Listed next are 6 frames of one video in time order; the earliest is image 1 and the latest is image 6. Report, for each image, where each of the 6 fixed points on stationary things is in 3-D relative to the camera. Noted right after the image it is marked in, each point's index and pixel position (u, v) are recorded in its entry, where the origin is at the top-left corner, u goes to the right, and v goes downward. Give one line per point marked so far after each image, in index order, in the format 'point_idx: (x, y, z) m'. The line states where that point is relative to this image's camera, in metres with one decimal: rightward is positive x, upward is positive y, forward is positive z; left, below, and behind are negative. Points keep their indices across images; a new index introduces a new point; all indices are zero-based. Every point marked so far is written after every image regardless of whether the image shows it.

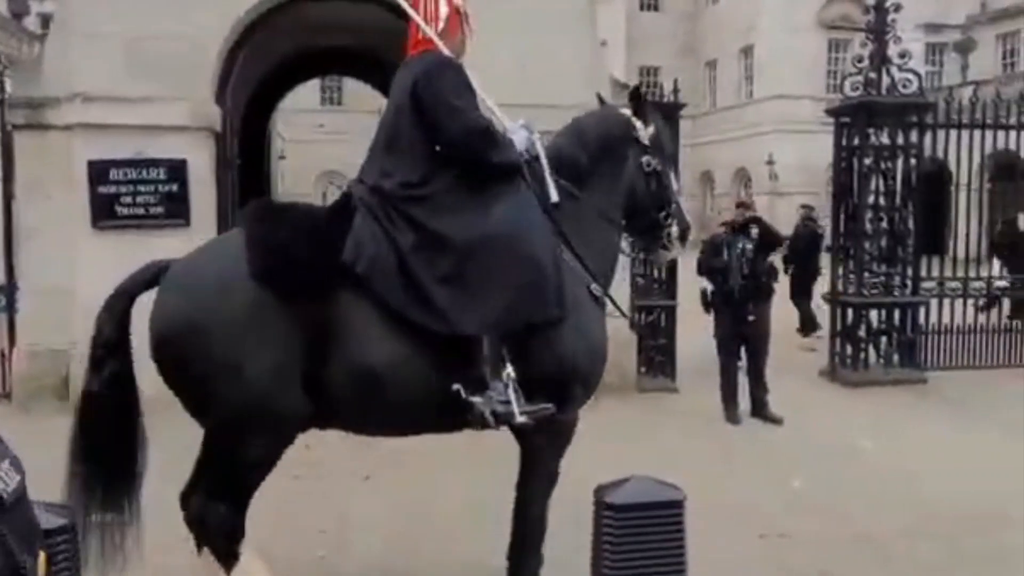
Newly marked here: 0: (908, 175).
0: (+5.5, +1.7, +10.7) m
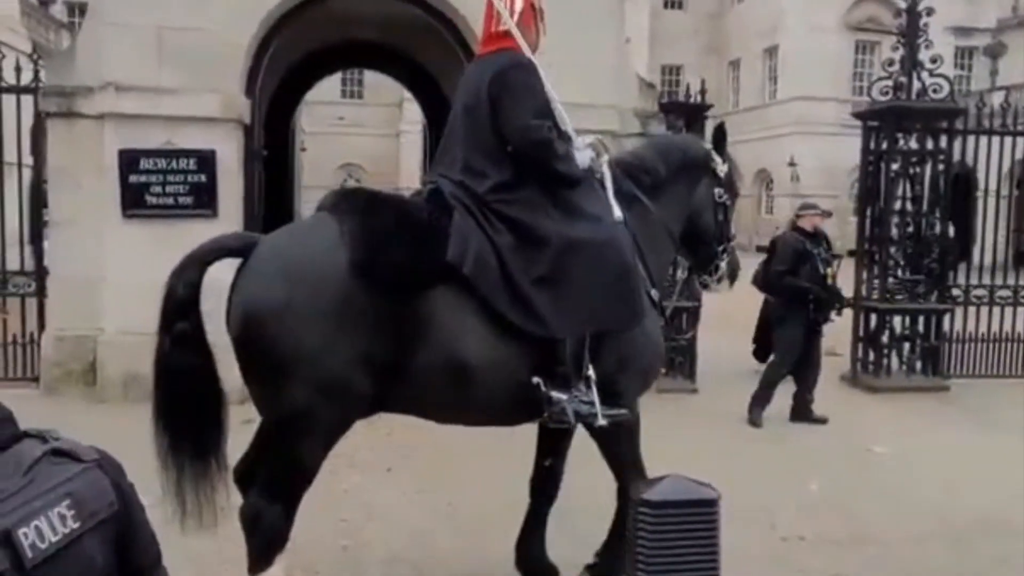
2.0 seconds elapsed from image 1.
0: (+5.9, +1.6, +10.6) m
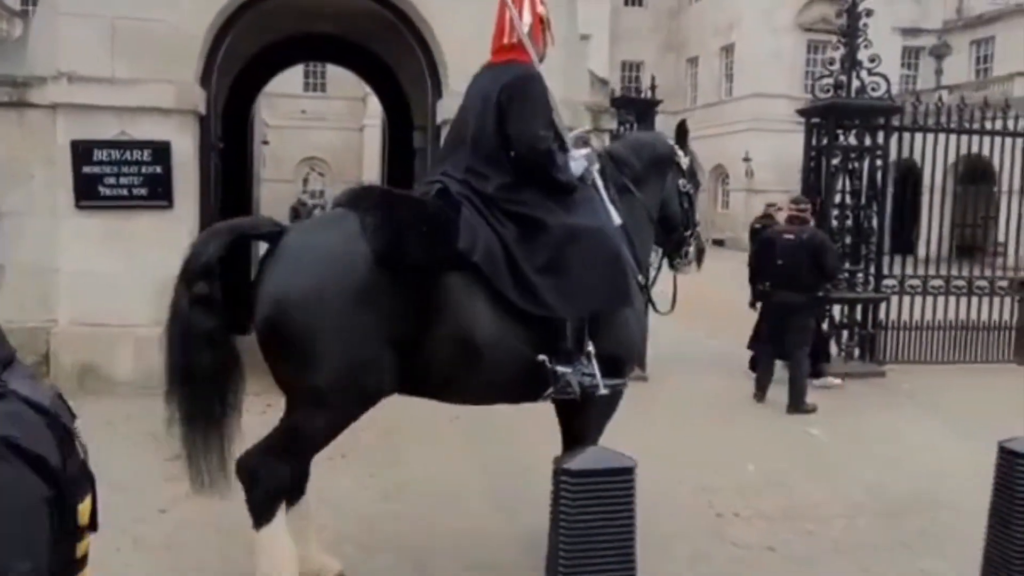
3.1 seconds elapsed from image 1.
0: (+5.2, +1.7, +11.1) m
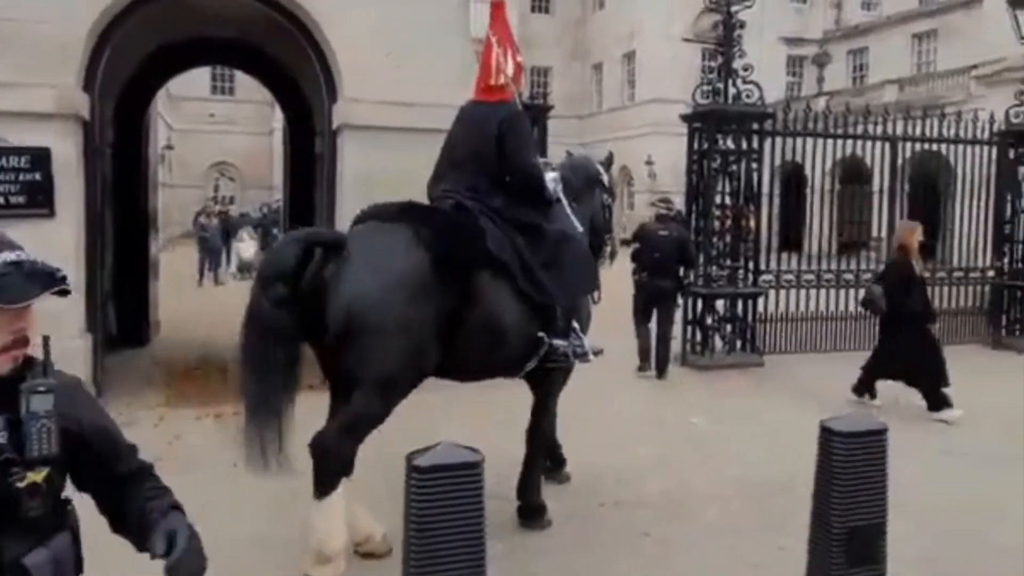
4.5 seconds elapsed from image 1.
0: (+3.7, +1.8, +11.7) m
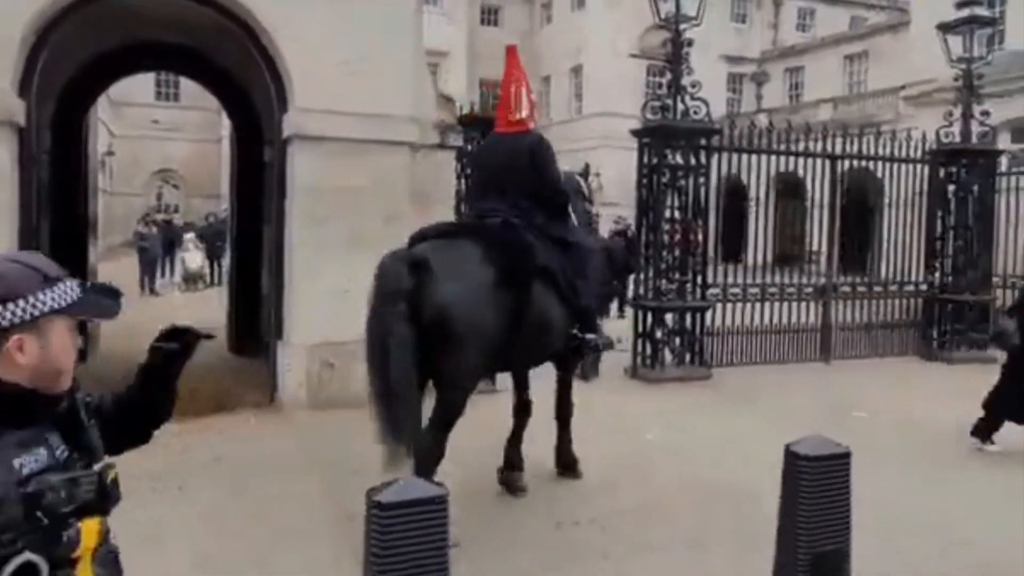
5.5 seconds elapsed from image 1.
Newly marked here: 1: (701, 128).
0: (+3.0, +1.6, +12.2) m
1: (+3.1, +2.6, +12.1) m
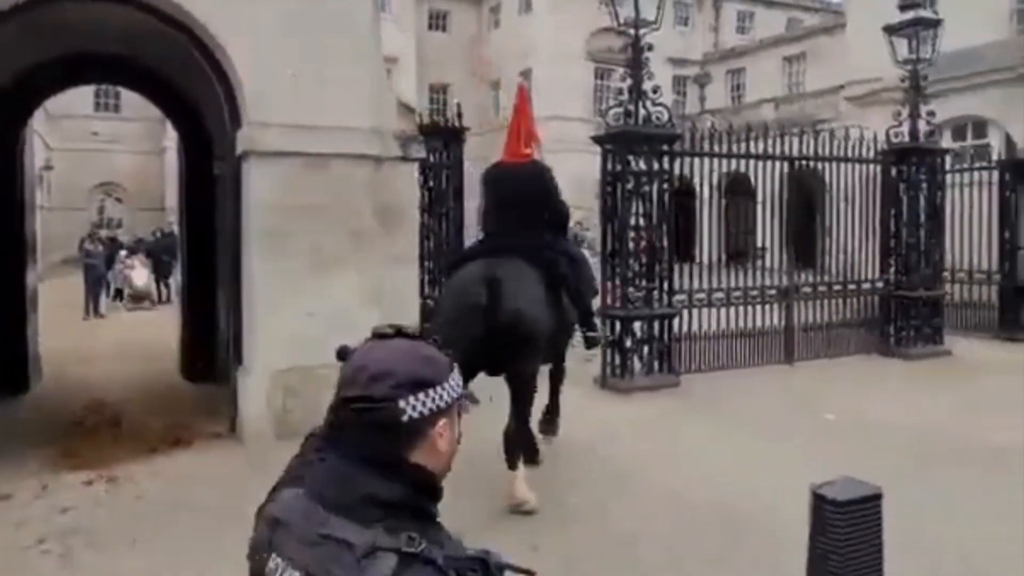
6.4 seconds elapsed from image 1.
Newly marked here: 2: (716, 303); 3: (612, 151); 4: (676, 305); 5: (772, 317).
0: (+2.6, +1.5, +12.7) m
1: (+2.6, +2.5, +12.5) m
2: (+3.5, -0.2, +12.8) m
3: (+1.7, +2.2, +12.5) m
4: (+2.9, -0.2, +12.9) m
5: (+4.8, -0.5, +13.8) m
